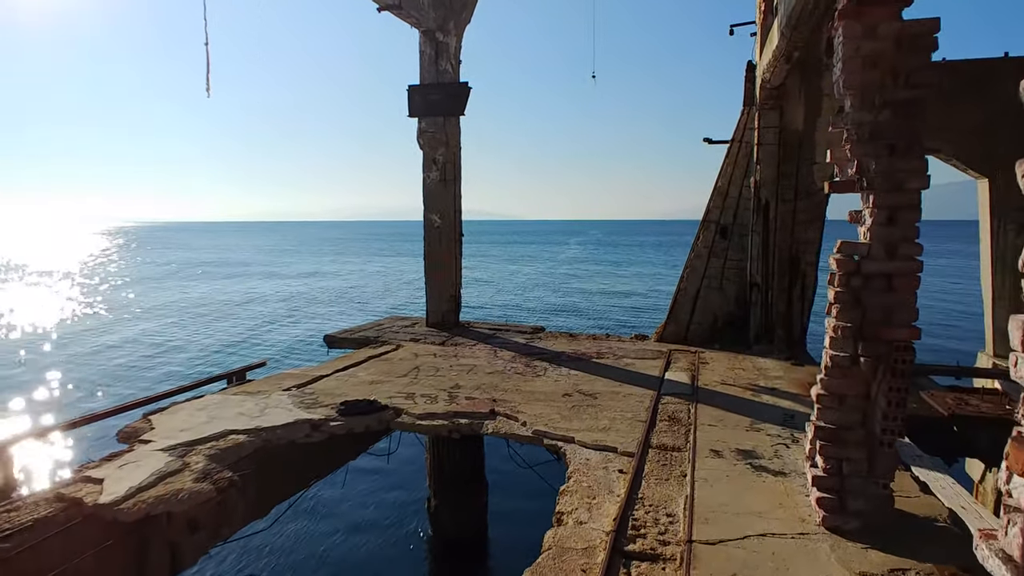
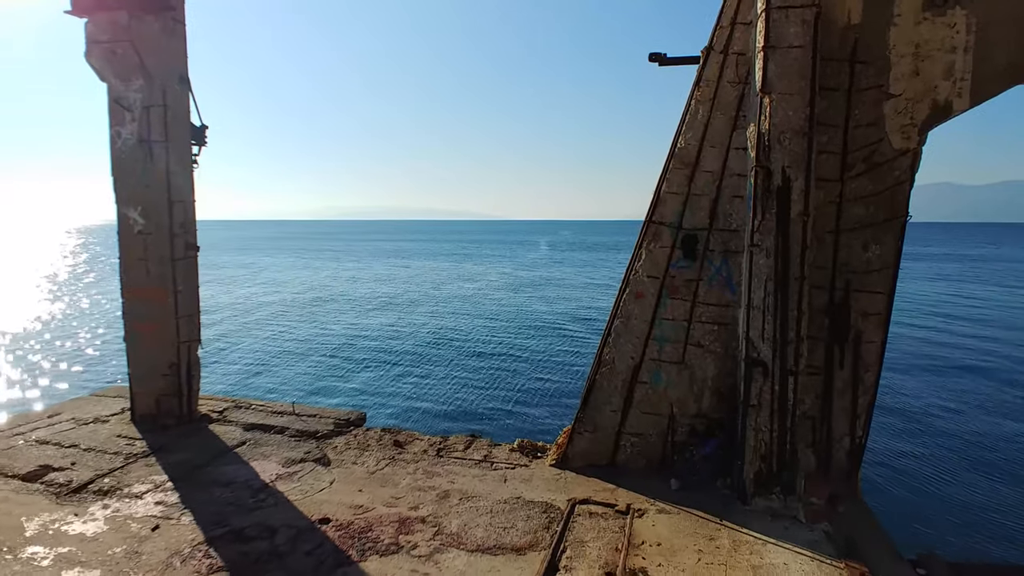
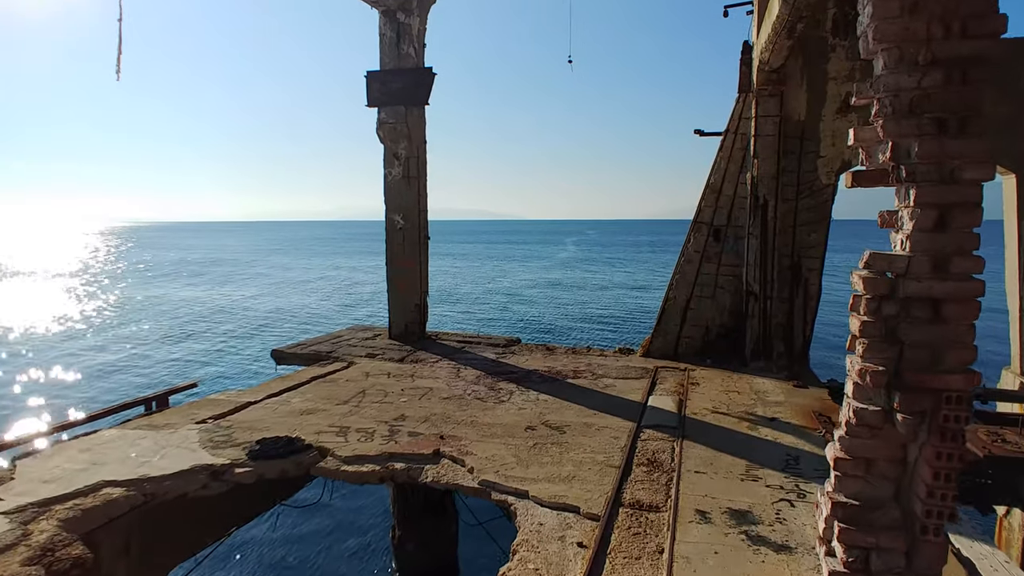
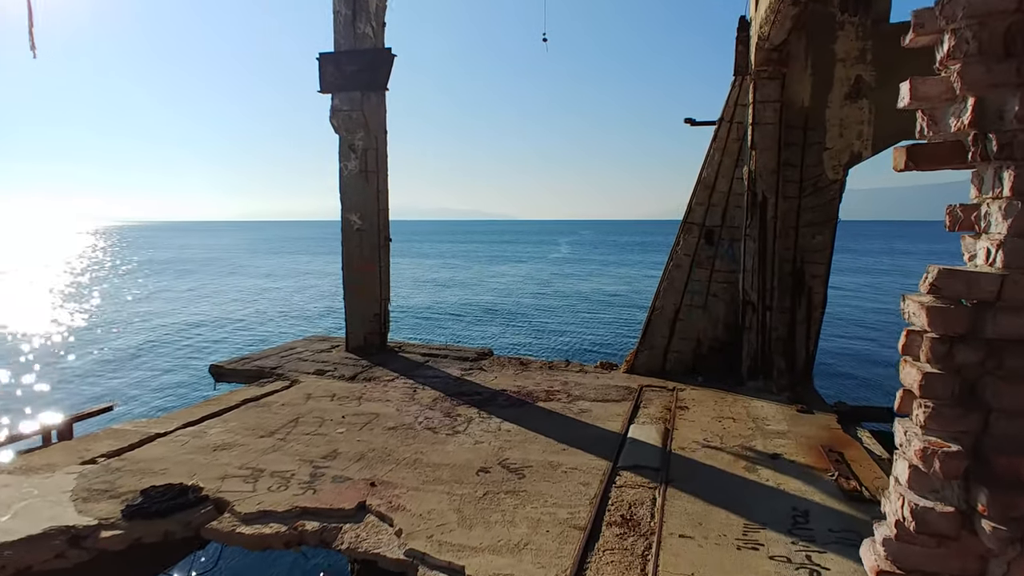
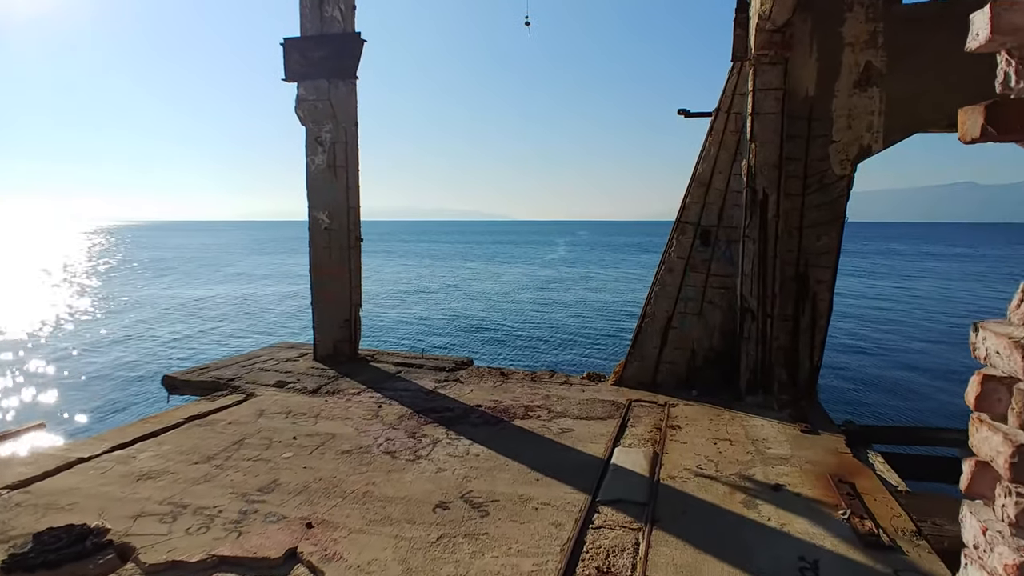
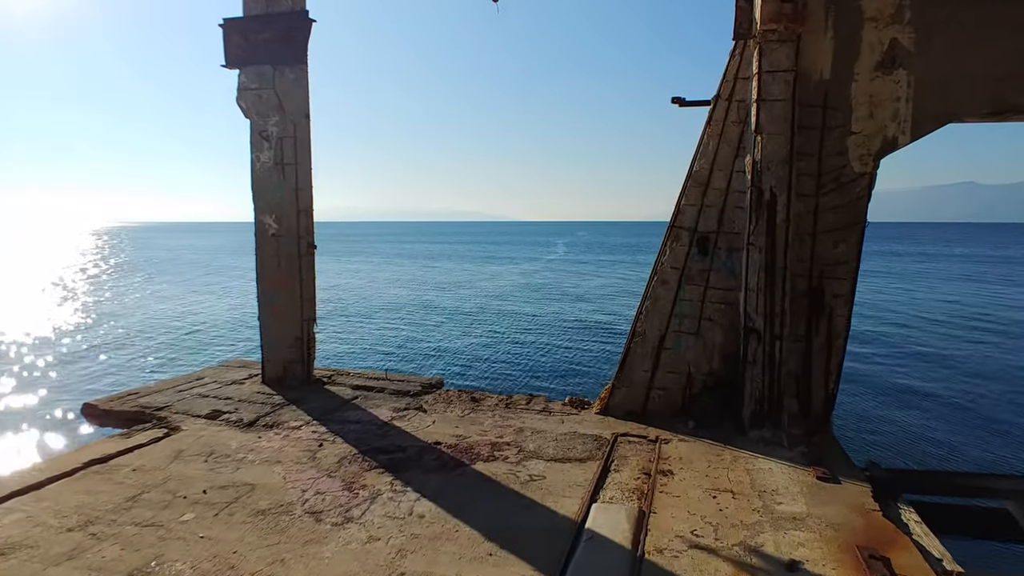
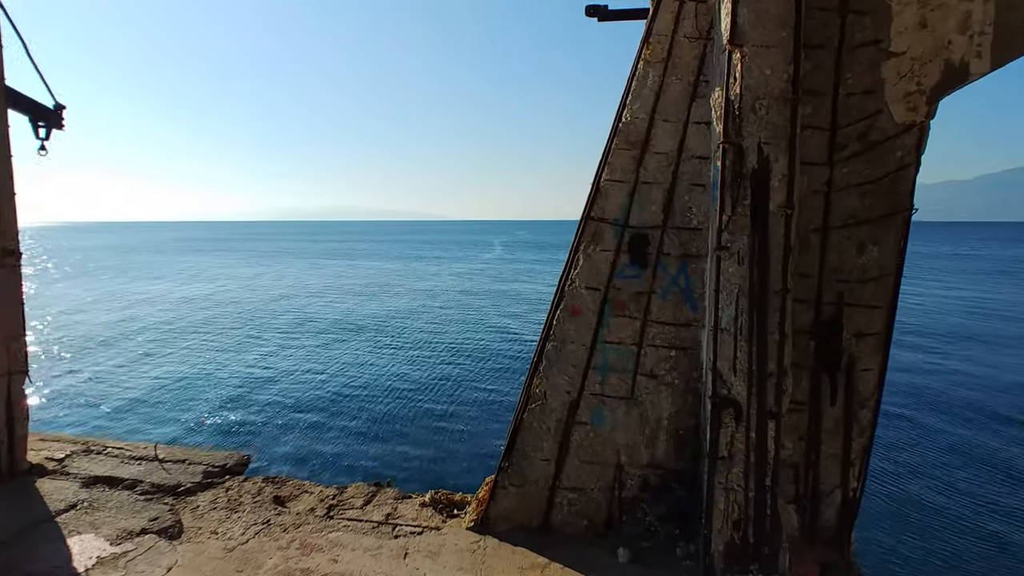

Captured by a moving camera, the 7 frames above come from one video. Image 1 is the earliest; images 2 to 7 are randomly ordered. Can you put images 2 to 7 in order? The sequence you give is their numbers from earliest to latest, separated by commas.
3, 4, 5, 6, 2, 7
